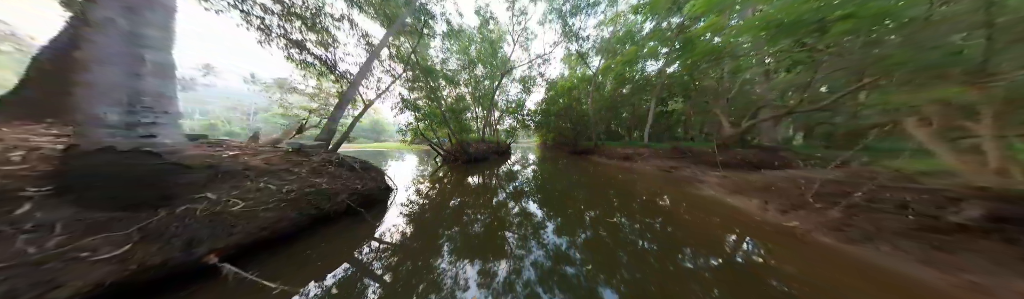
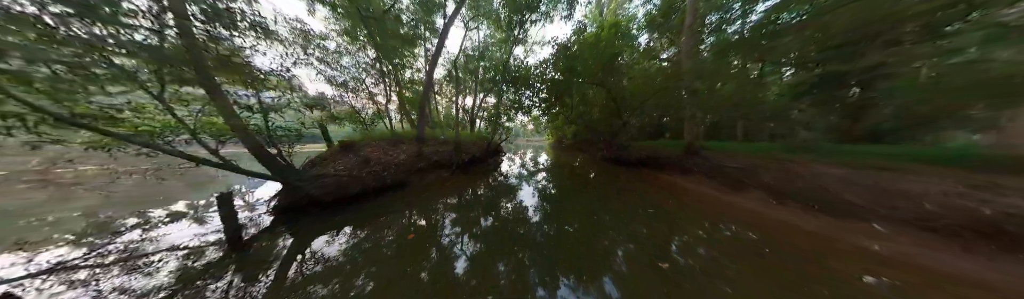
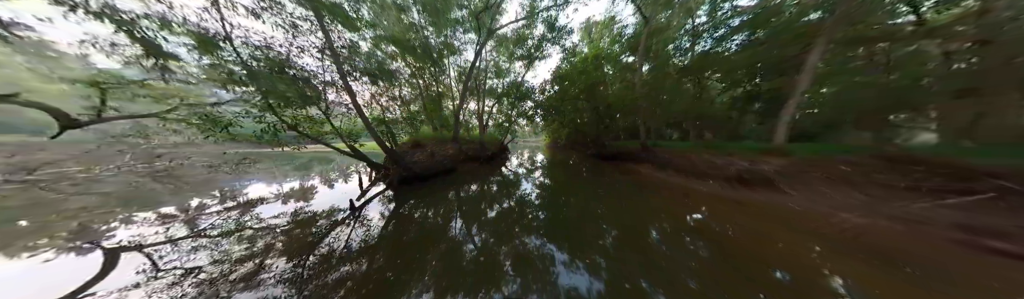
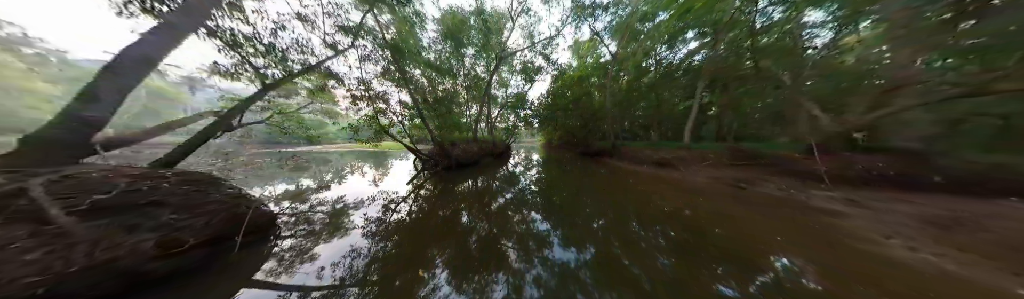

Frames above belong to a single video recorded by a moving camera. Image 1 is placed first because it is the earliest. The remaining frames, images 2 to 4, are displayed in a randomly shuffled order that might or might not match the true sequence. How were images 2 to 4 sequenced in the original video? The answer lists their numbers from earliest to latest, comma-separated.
4, 3, 2
